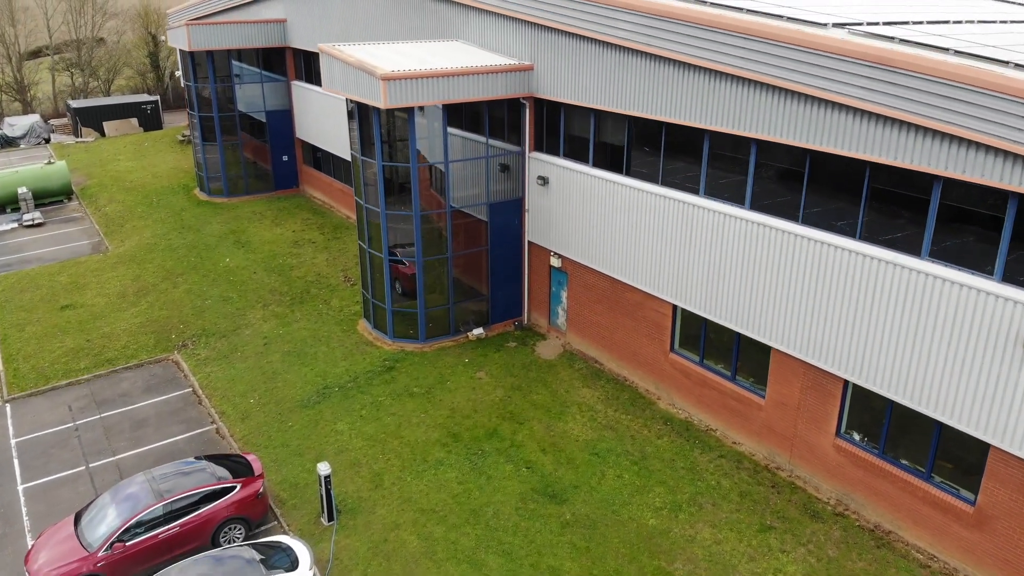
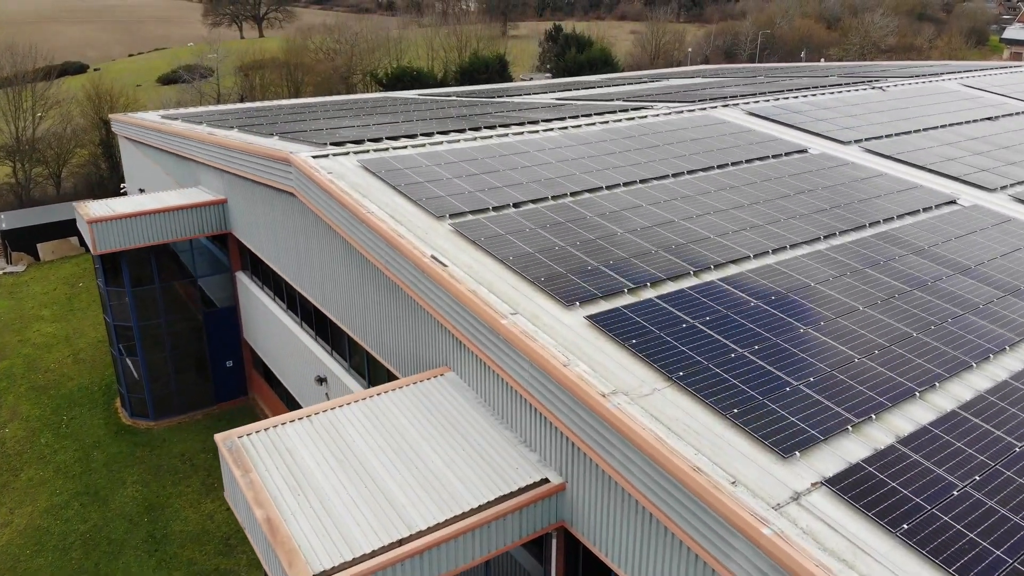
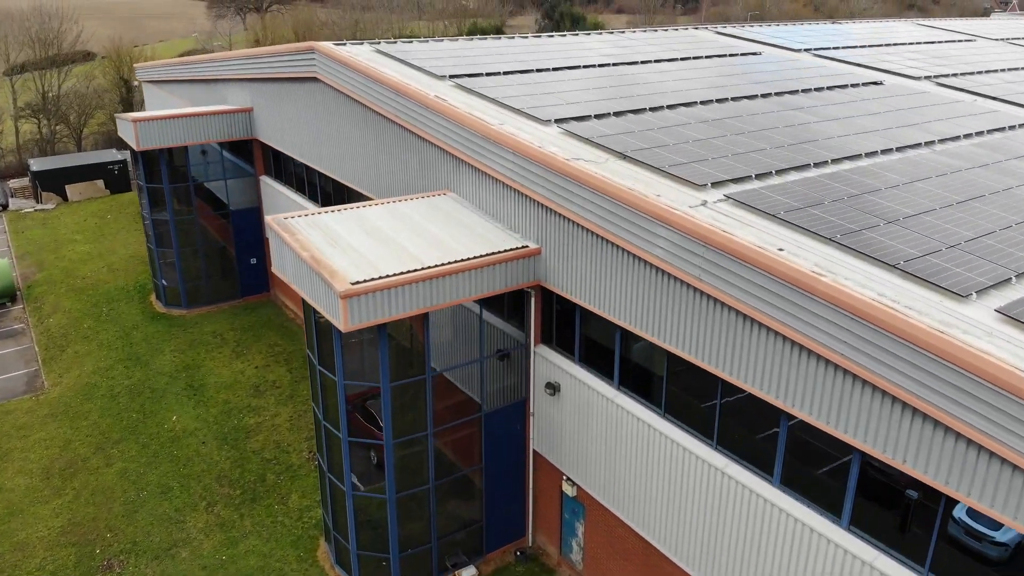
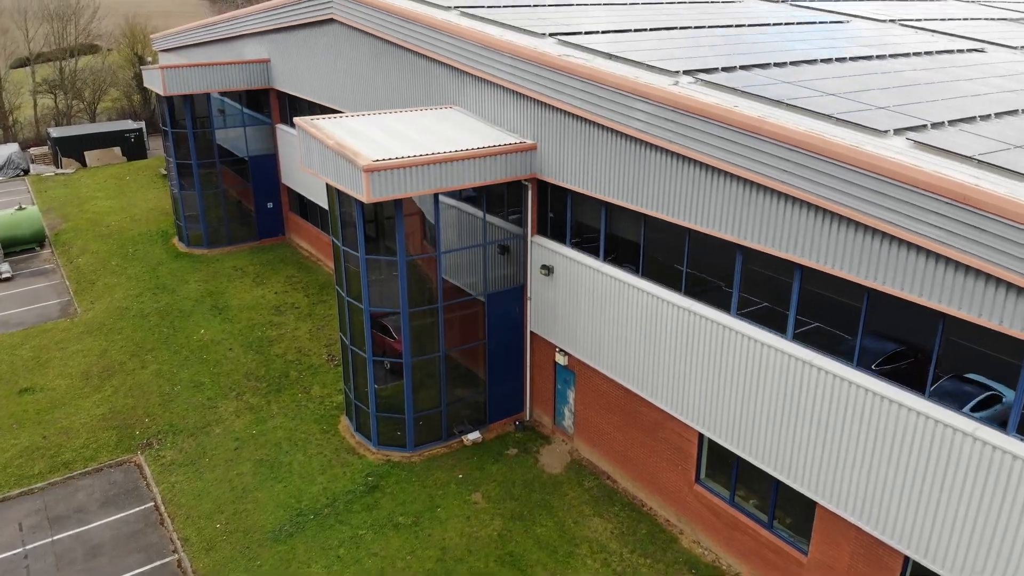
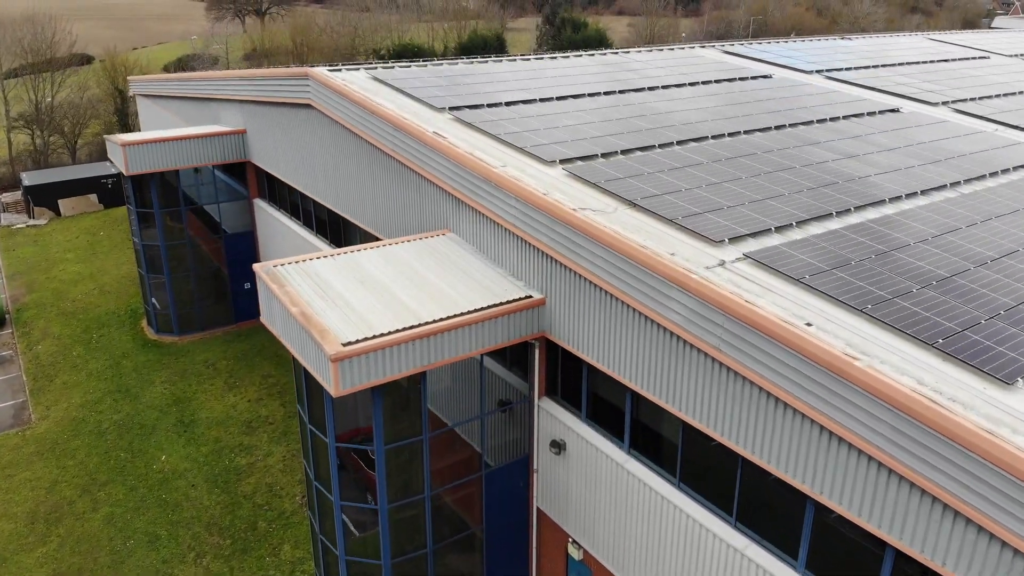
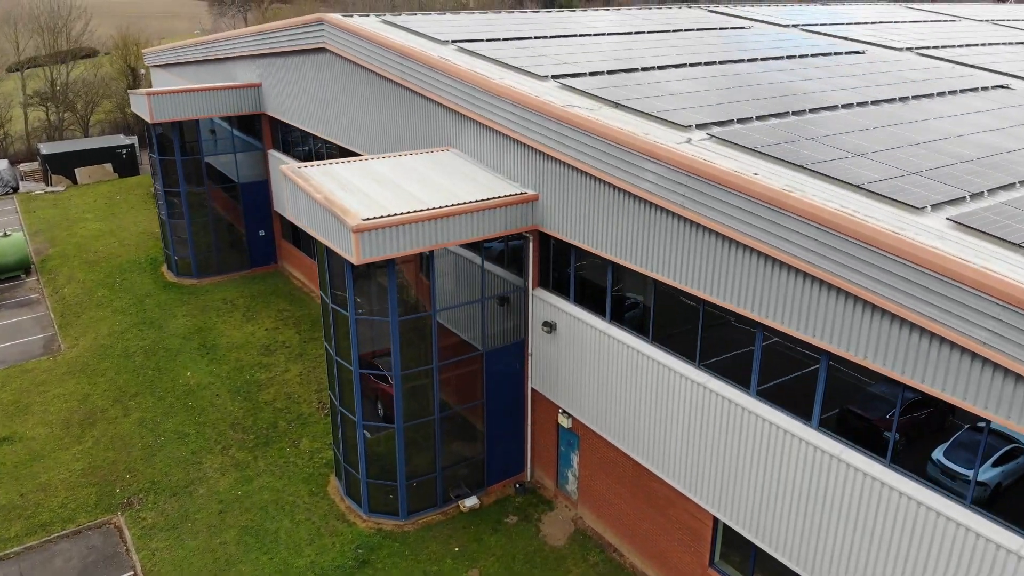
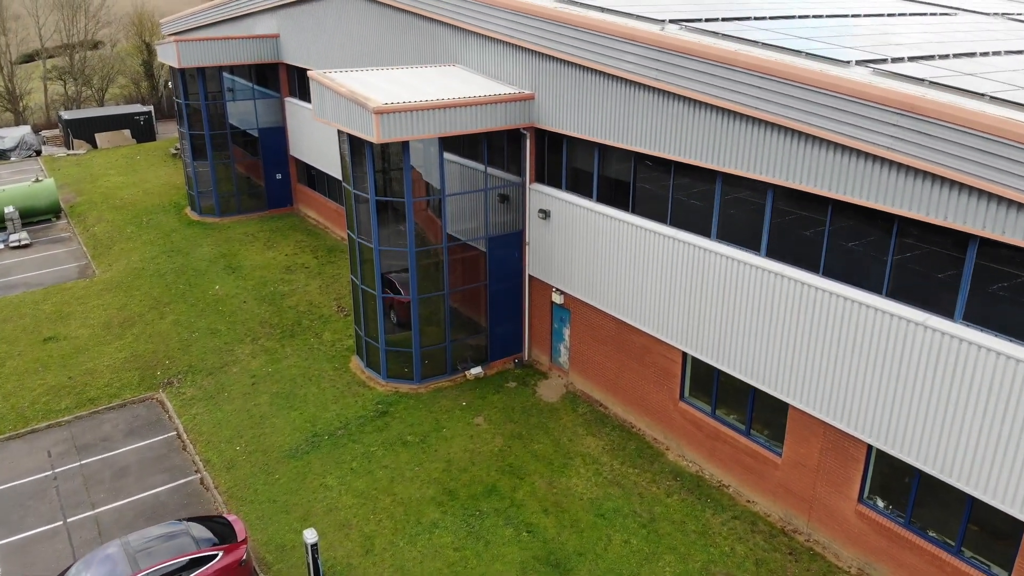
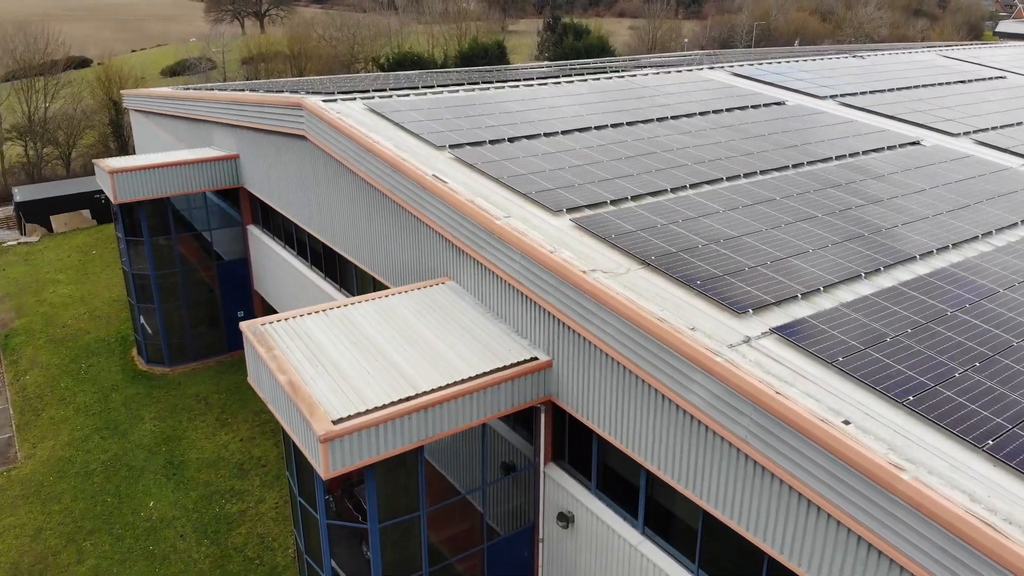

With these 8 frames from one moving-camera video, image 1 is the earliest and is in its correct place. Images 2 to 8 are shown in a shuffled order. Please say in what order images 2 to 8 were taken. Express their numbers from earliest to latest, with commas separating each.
7, 4, 6, 3, 5, 8, 2
